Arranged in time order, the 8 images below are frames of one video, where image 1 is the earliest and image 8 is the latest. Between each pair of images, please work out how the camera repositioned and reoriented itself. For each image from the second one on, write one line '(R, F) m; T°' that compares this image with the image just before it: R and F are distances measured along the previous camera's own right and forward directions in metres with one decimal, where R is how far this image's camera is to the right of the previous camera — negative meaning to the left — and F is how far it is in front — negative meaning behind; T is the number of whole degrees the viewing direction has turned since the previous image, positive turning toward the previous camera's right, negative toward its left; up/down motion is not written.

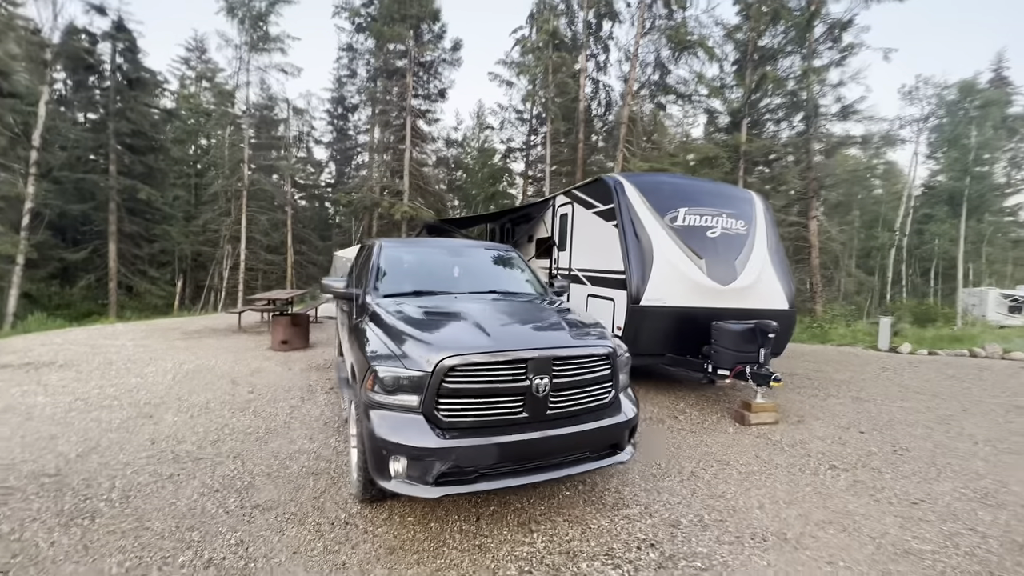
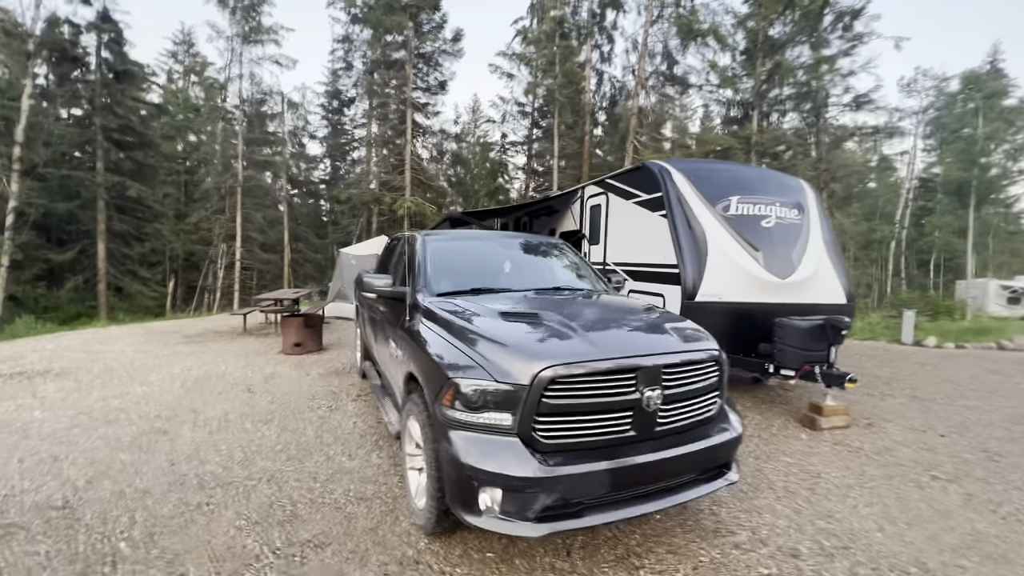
(-0.6, +0.5) m; +1°
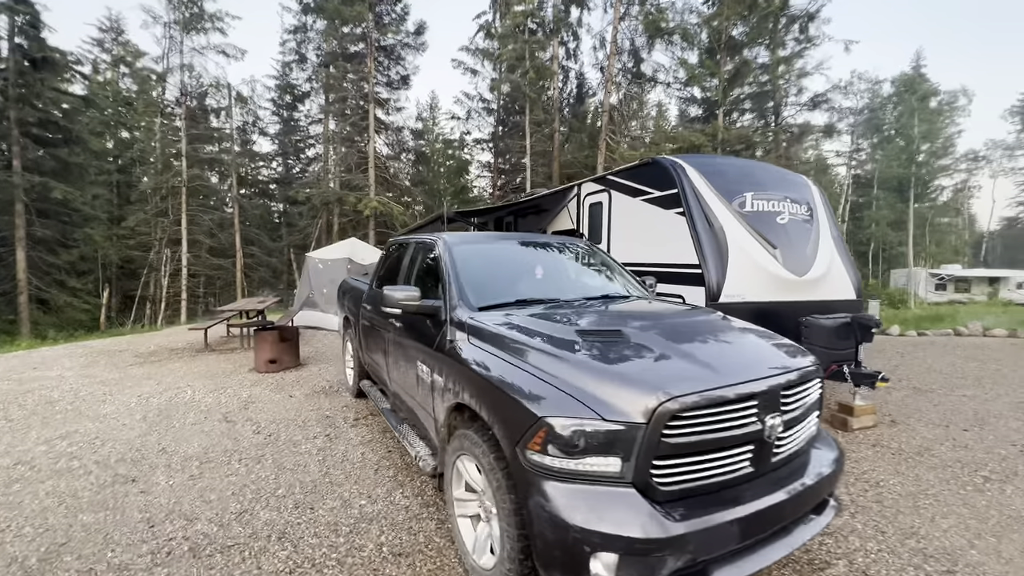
(-0.6, +0.5) m; +5°
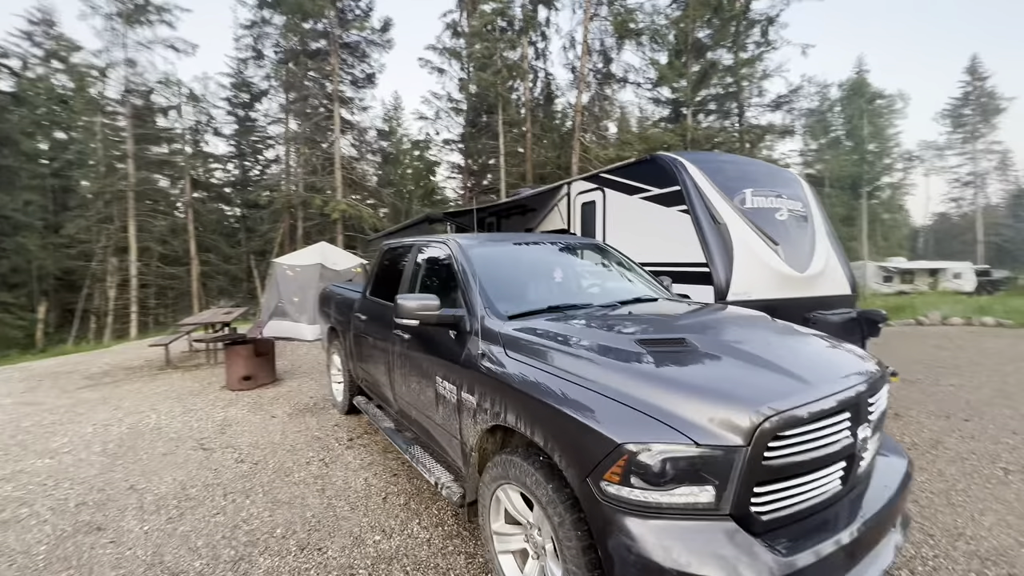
(-0.4, +0.3) m; +4°
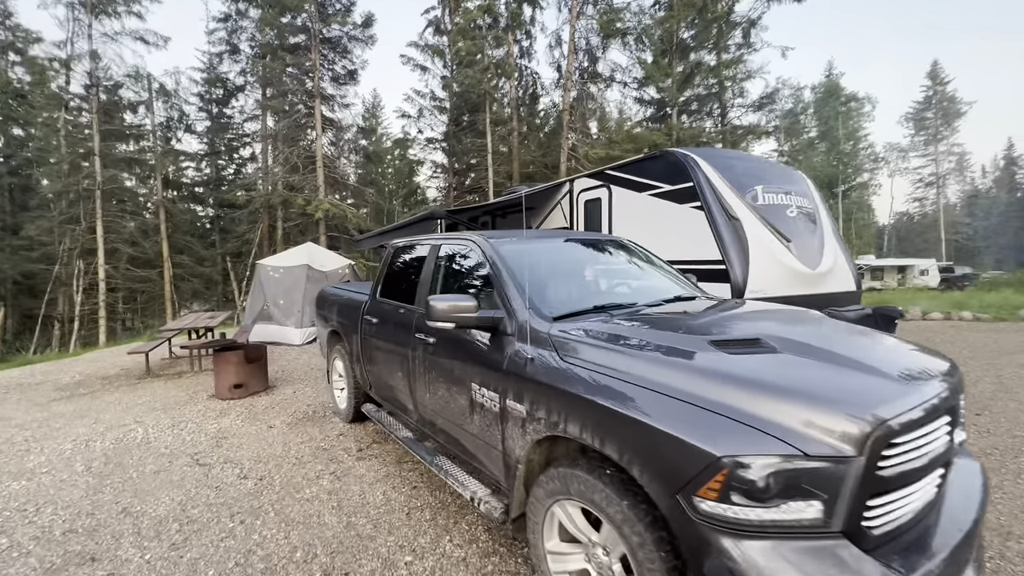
(-0.4, +0.2) m; +3°
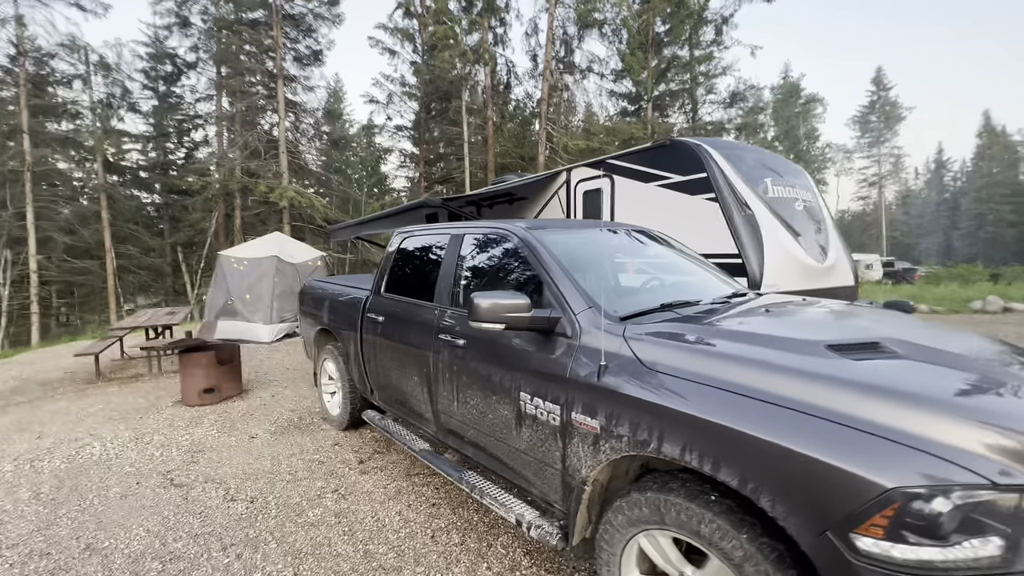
(-0.5, +0.4) m; +5°
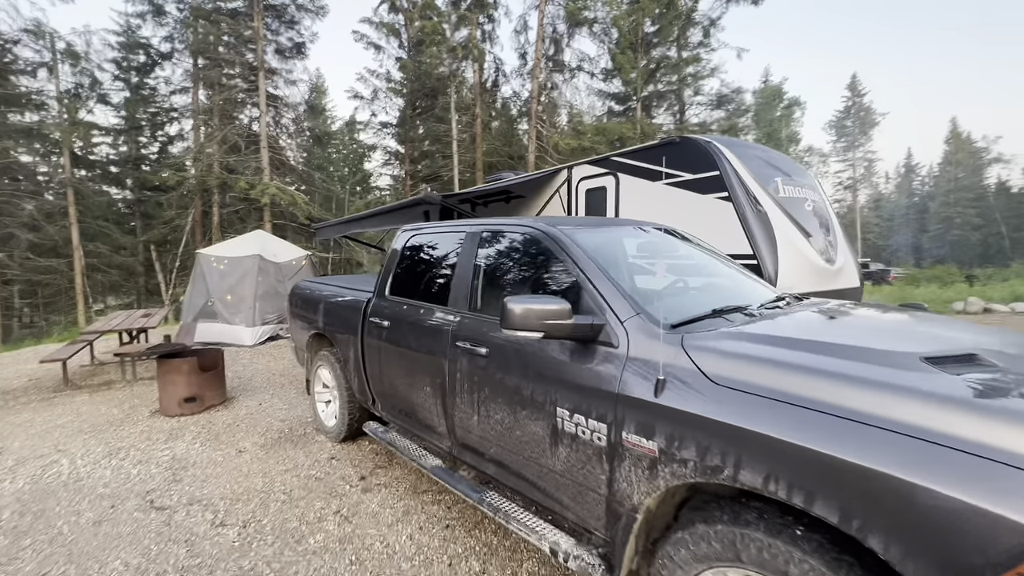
(-0.3, +0.2) m; +2°
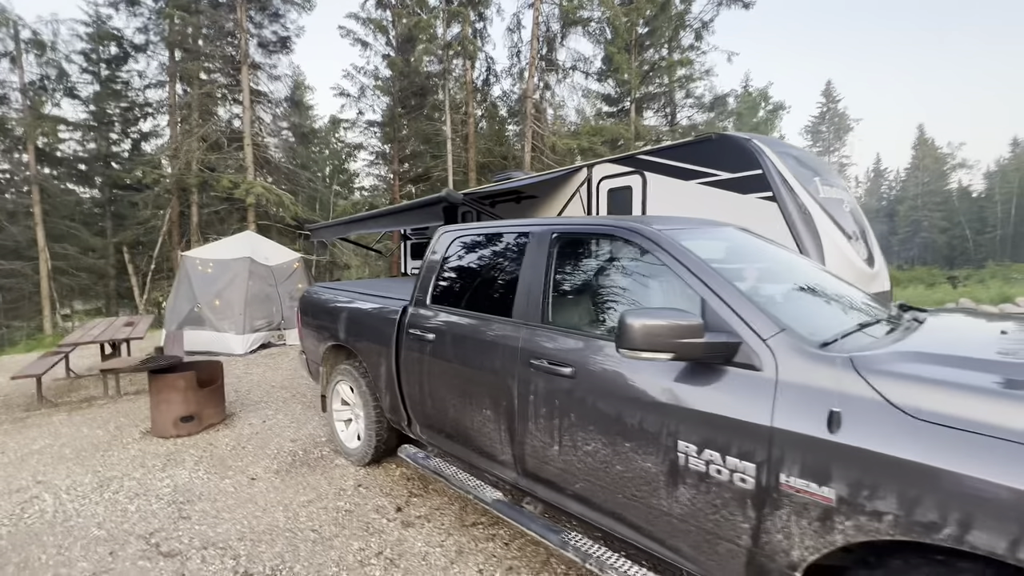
(-0.5, +0.4) m; +2°
